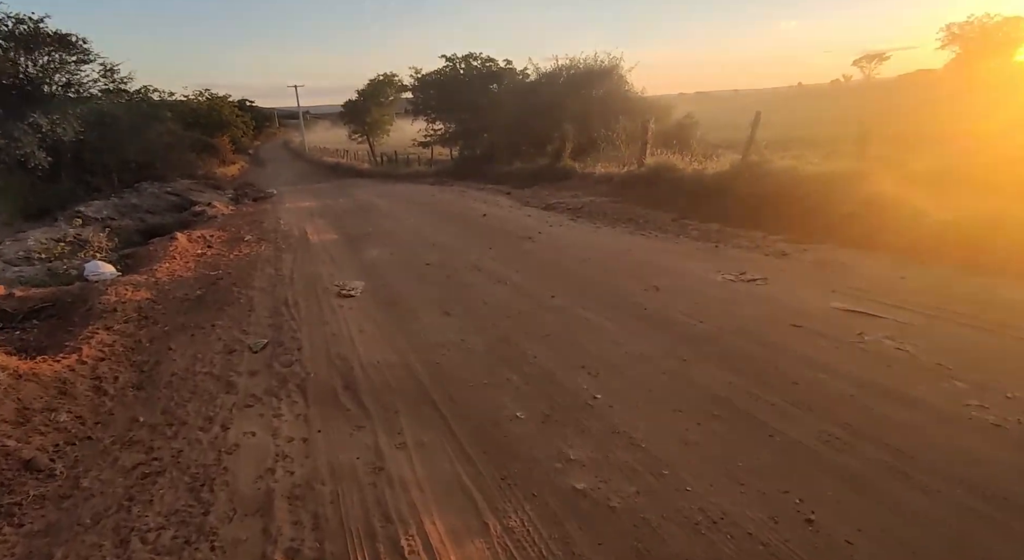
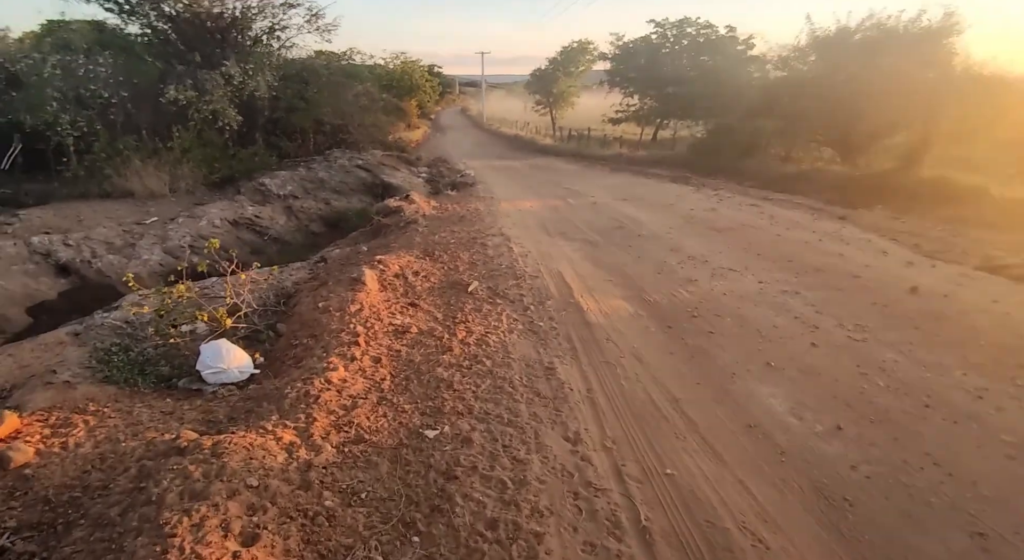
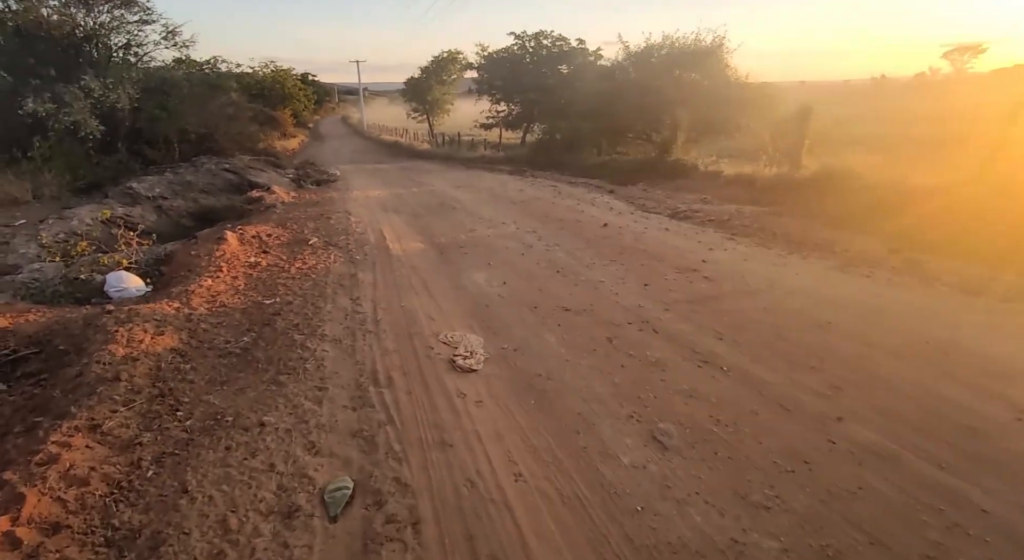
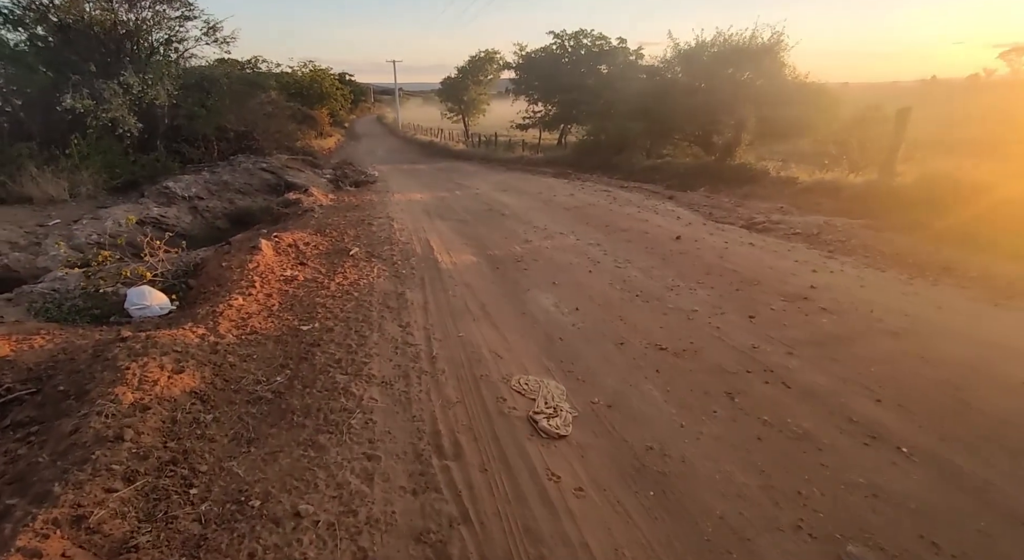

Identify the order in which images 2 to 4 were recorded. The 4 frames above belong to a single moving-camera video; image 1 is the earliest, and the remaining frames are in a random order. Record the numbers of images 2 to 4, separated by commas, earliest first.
3, 4, 2
